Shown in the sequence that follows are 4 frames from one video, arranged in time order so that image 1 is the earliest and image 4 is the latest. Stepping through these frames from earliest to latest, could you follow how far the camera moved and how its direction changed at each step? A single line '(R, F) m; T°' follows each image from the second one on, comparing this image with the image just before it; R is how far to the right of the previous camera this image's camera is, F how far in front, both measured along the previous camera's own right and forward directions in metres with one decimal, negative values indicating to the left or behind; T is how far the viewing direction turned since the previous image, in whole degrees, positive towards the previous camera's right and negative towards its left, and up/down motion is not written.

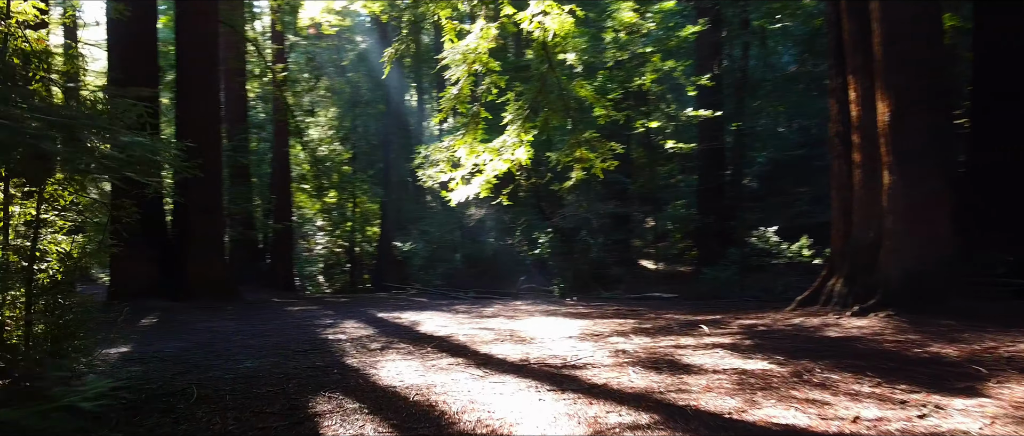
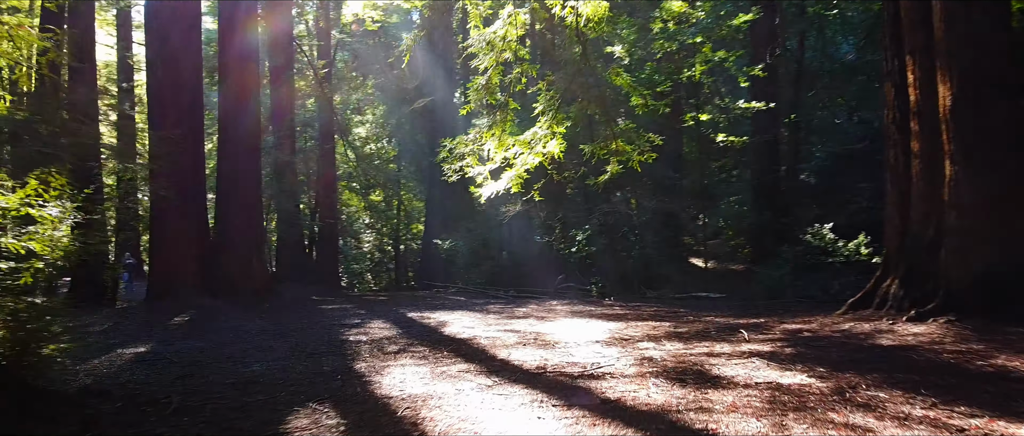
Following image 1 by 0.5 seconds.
(+0.3, +0.5) m; -4°
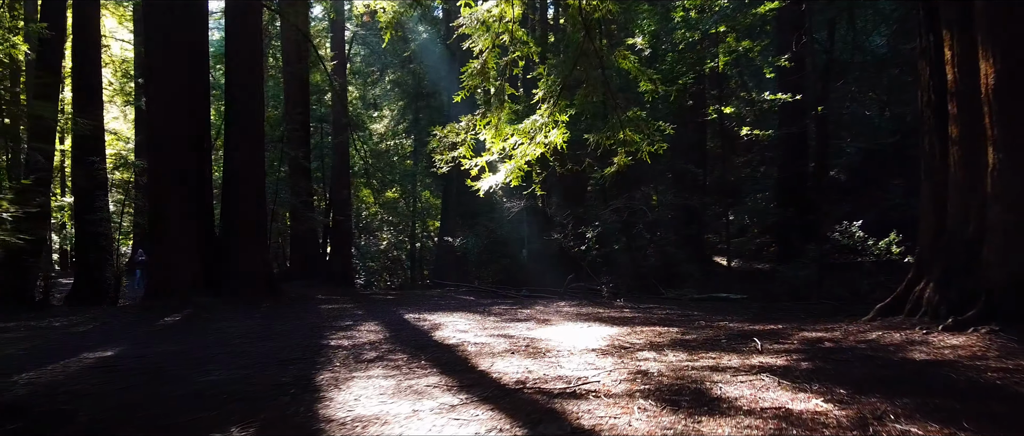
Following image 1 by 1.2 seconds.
(+0.3, +0.7) m; -2°
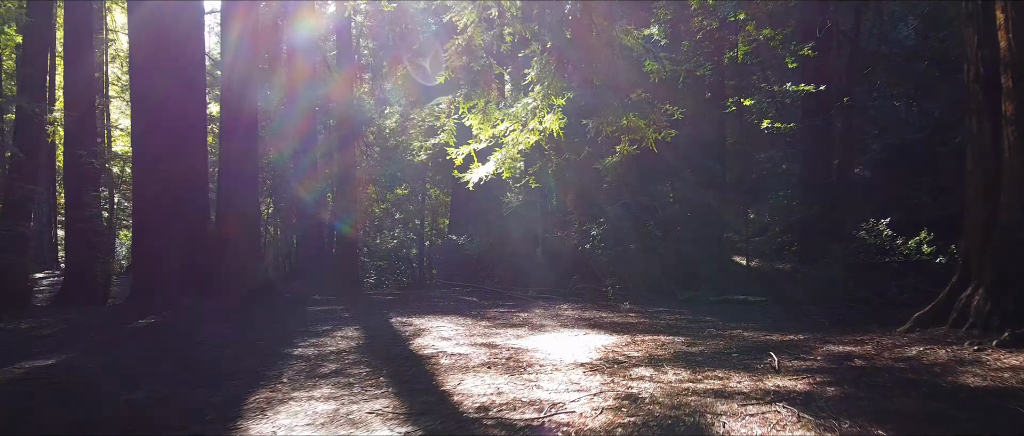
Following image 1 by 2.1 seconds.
(+0.3, +0.9) m; -1°
